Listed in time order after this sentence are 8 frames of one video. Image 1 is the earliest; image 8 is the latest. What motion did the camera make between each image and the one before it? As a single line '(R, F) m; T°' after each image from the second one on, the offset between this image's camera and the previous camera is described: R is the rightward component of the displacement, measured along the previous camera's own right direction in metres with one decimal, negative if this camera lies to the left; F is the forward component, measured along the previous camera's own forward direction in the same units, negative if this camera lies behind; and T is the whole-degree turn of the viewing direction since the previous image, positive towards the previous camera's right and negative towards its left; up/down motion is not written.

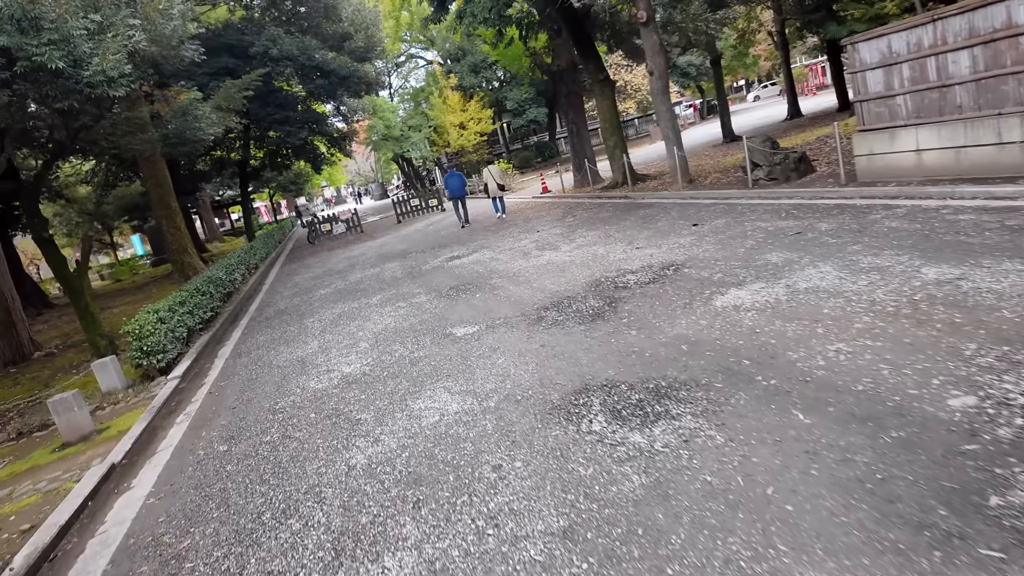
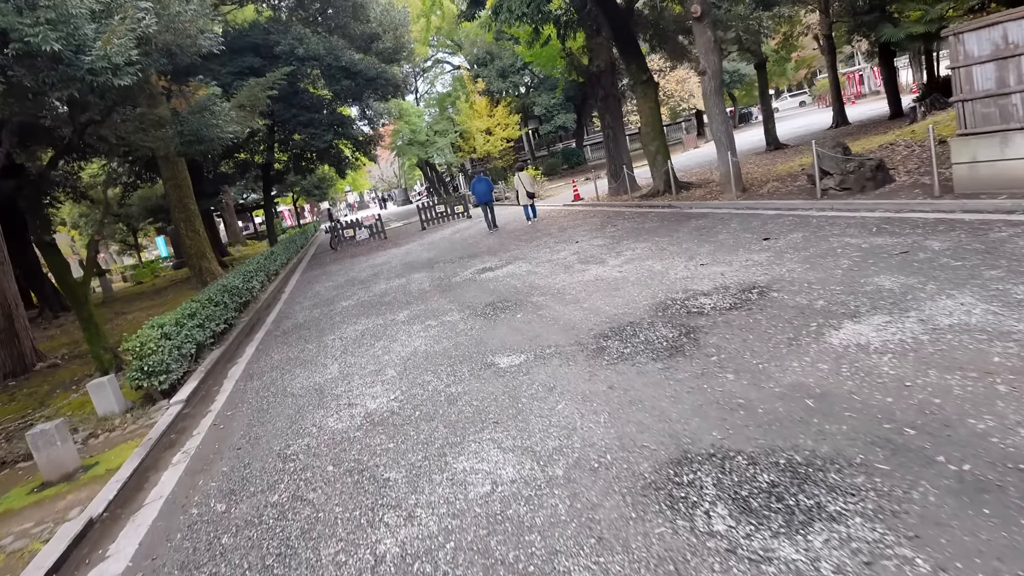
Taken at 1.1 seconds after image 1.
(-0.3, +1.0) m; -2°
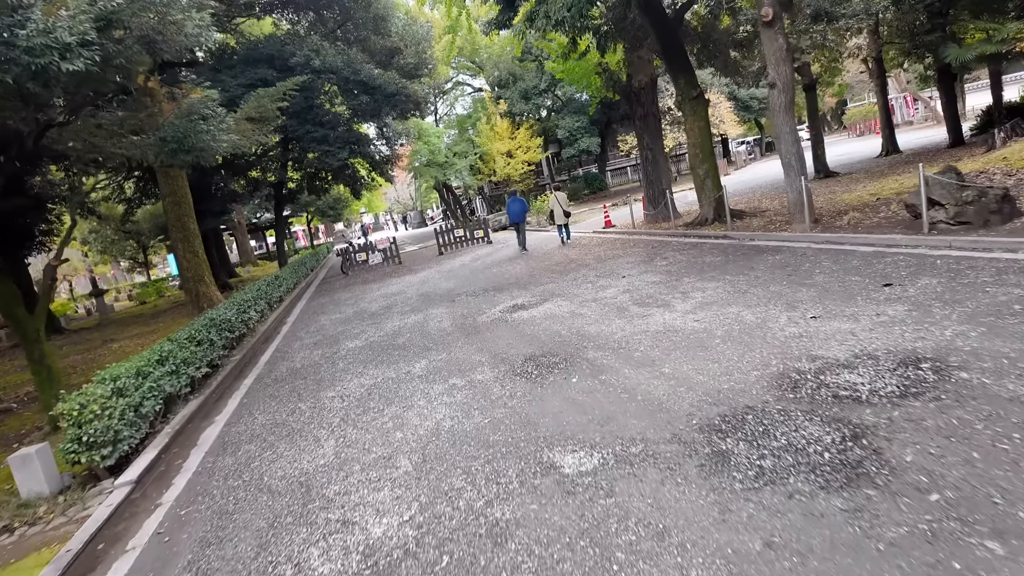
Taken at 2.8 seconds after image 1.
(-0.4, +1.7) m; -1°
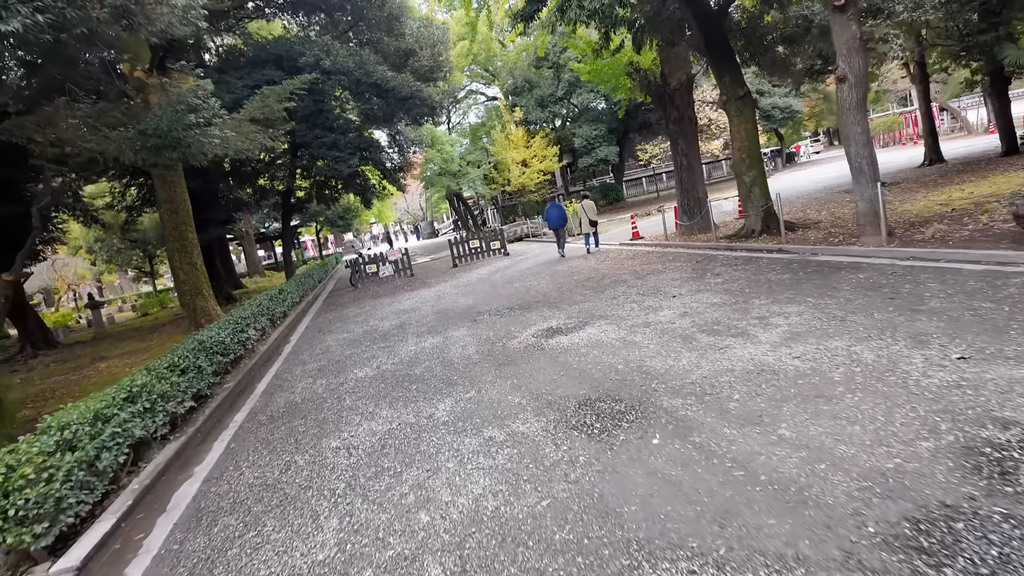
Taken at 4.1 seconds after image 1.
(-0.4, +1.3) m; -1°
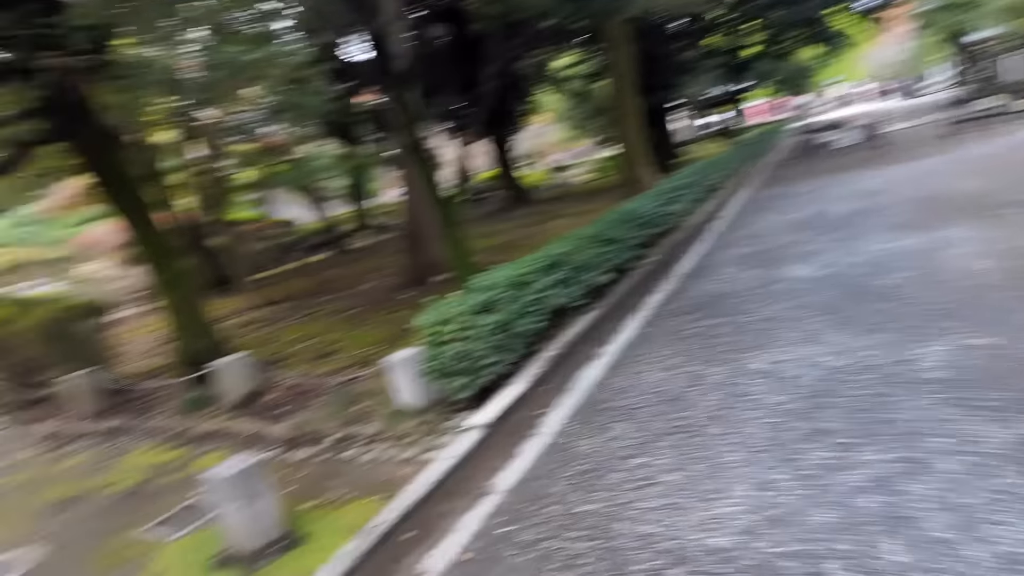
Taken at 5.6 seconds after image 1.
(-0.5, +1.3) m; -38°
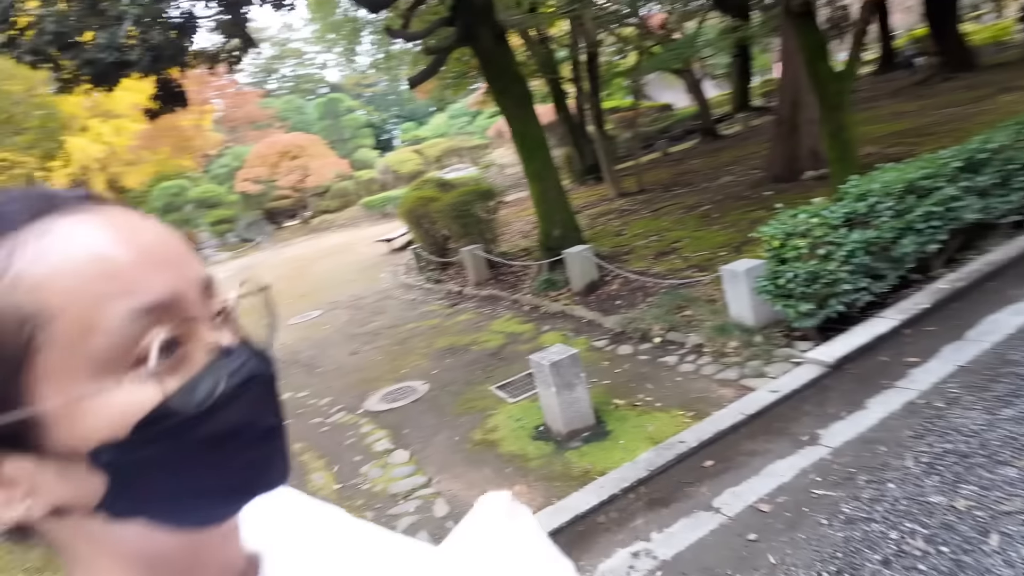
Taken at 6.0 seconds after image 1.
(+0.2, +0.3) m; -34°
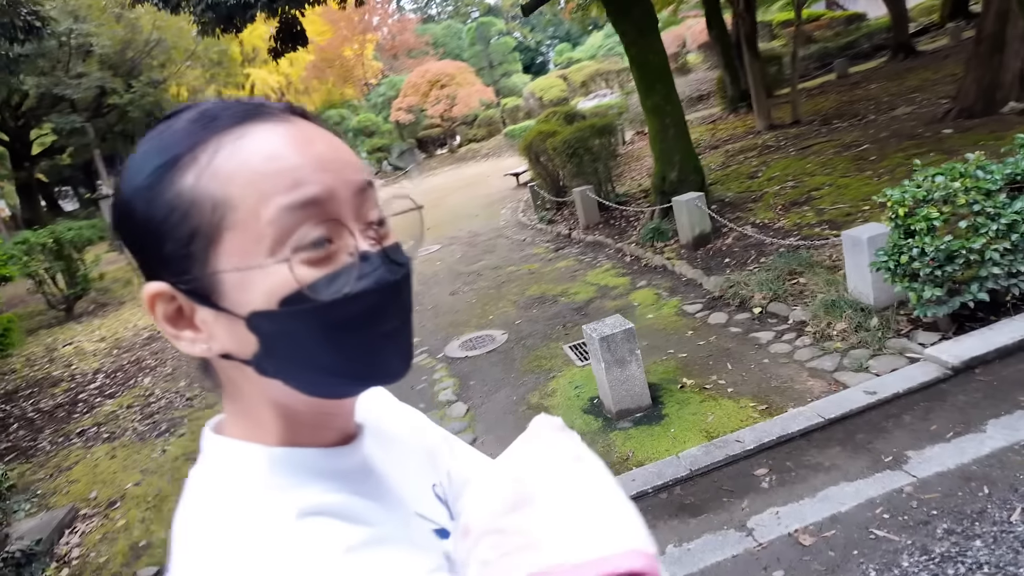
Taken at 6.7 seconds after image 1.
(+0.6, +0.4) m; -14°
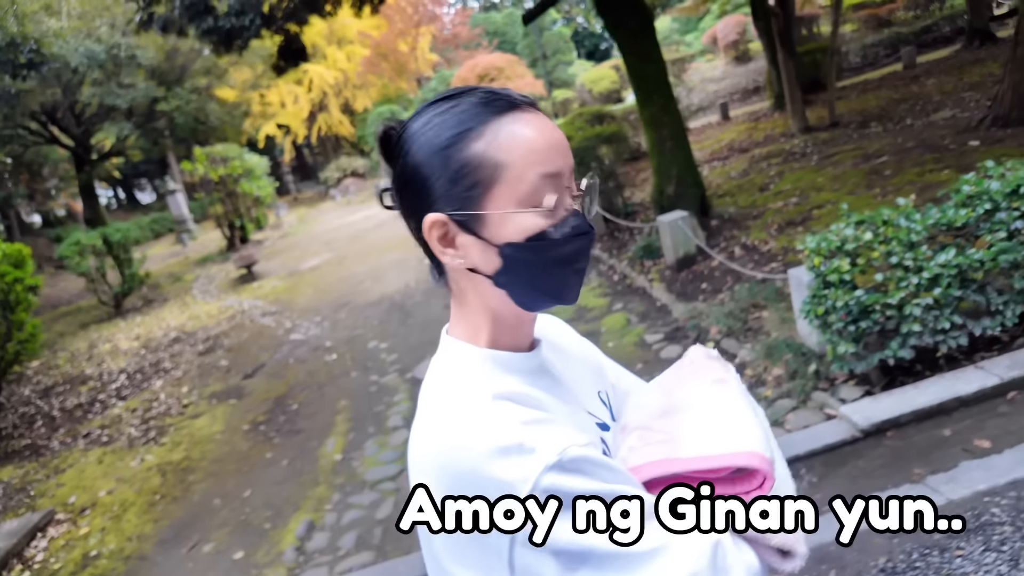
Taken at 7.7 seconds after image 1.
(+1.0, 0.0) m; -6°
